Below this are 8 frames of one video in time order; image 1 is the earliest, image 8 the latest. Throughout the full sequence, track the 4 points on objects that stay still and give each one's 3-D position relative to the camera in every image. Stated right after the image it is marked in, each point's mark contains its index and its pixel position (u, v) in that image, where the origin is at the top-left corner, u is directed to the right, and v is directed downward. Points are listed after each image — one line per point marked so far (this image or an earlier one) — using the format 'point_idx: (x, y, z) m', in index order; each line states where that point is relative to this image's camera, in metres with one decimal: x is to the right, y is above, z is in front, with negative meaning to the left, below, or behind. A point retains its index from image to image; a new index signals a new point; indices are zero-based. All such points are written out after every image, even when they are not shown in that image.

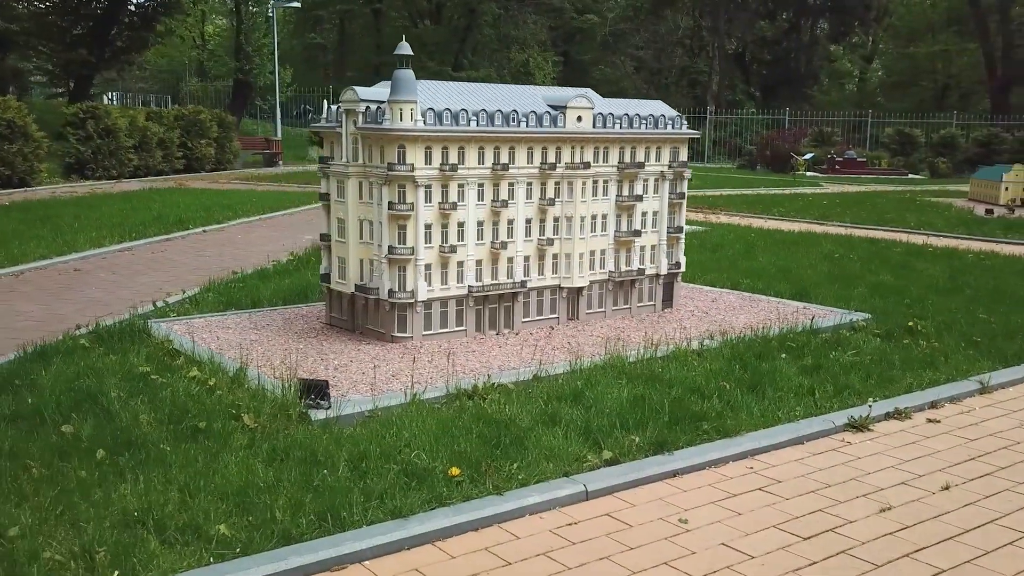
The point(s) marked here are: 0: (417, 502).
0: (-0.5, -1.1, +5.2) m
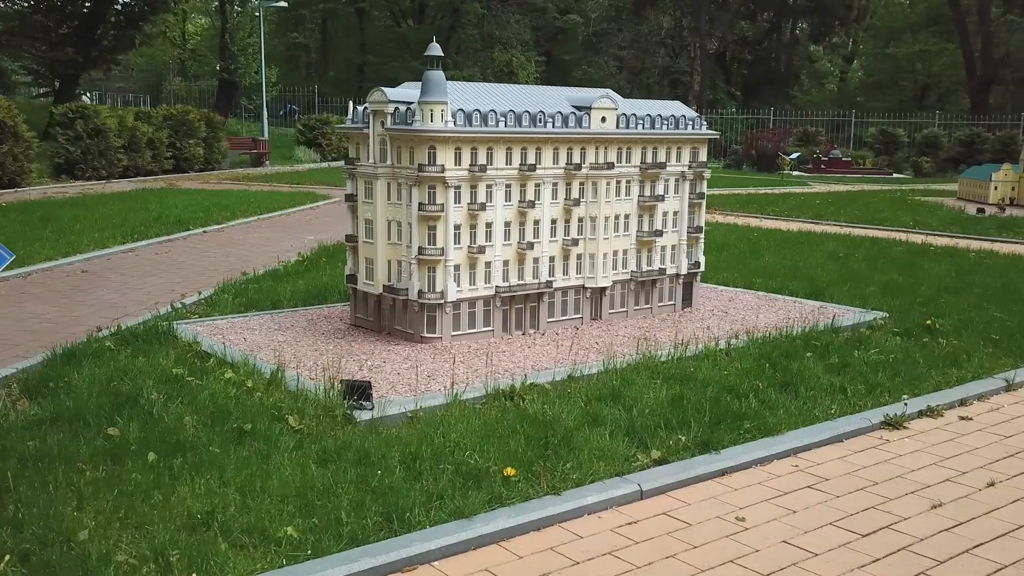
0: (-0.2, -1.1, +5.2) m
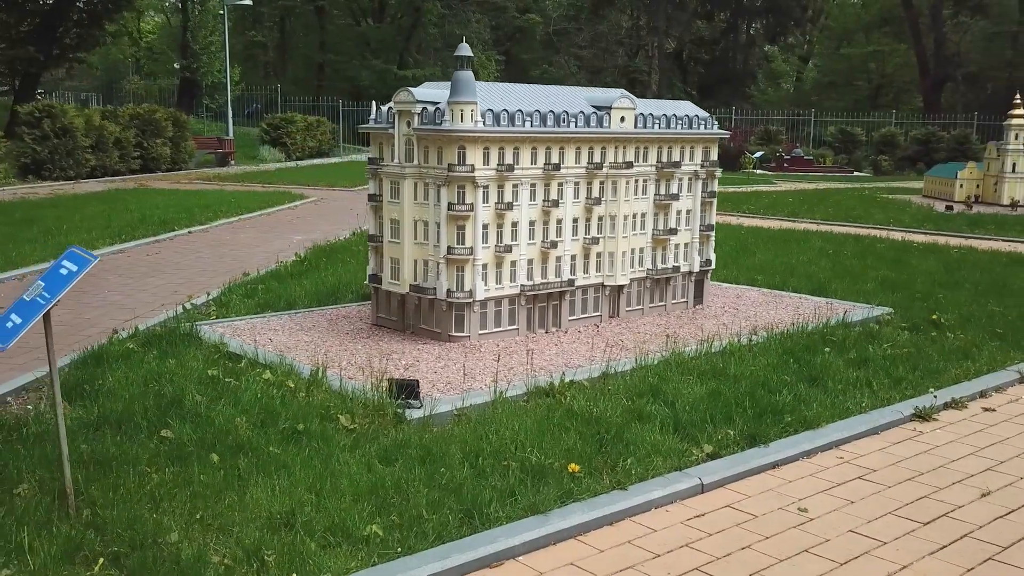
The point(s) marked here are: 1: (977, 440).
0: (+0.2, -1.1, +5.3) m
1: (+3.1, -1.0, +6.8) m
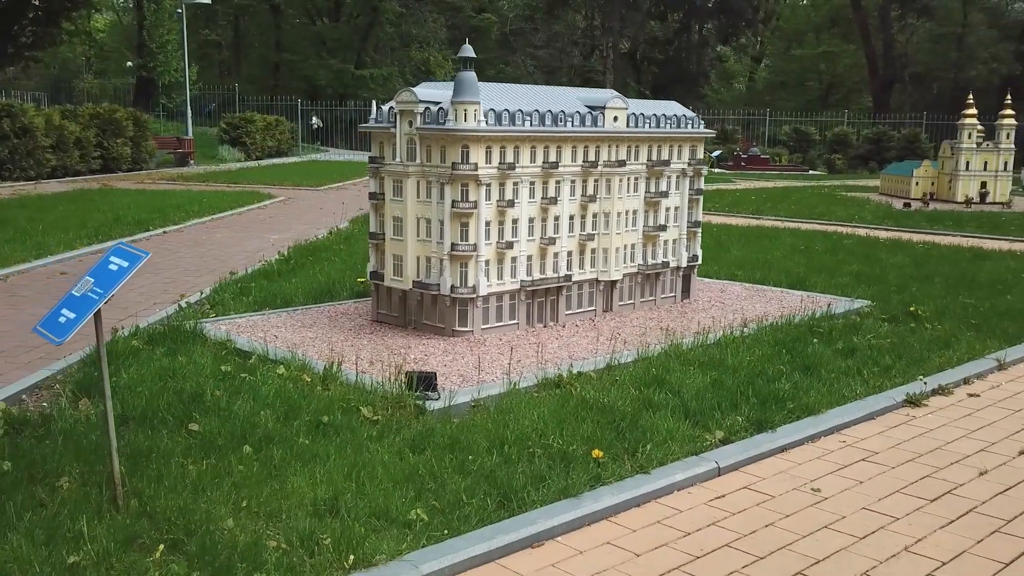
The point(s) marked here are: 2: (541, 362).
0: (+0.4, -1.0, +5.5) m
1: (+3.2, -1.0, +7.2) m
2: (+0.2, -0.6, +7.9) m
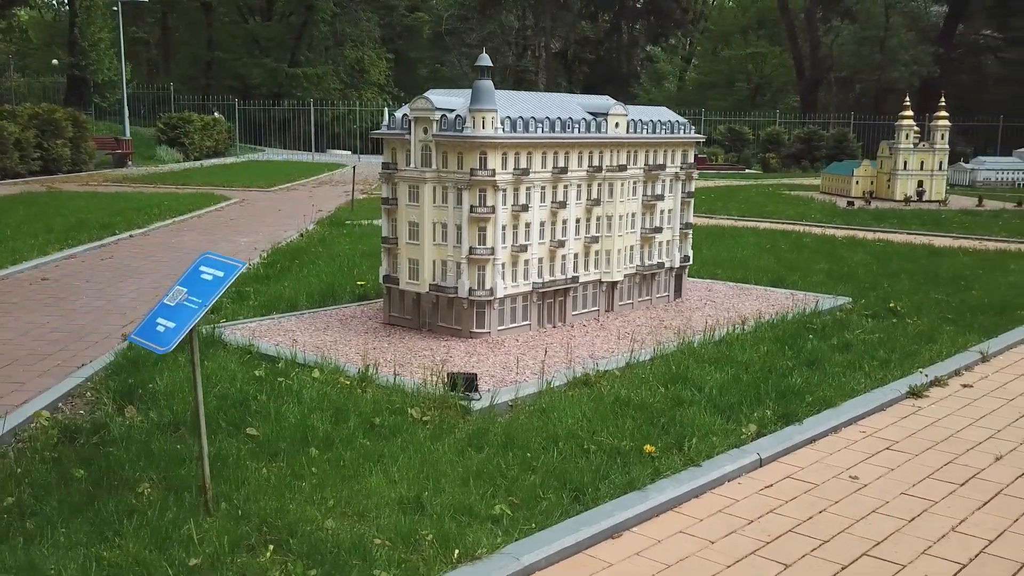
0: (+0.7, -1.1, +5.8) m
1: (+3.4, -0.9, +7.6) m
2: (+0.4, -0.6, +8.1) m
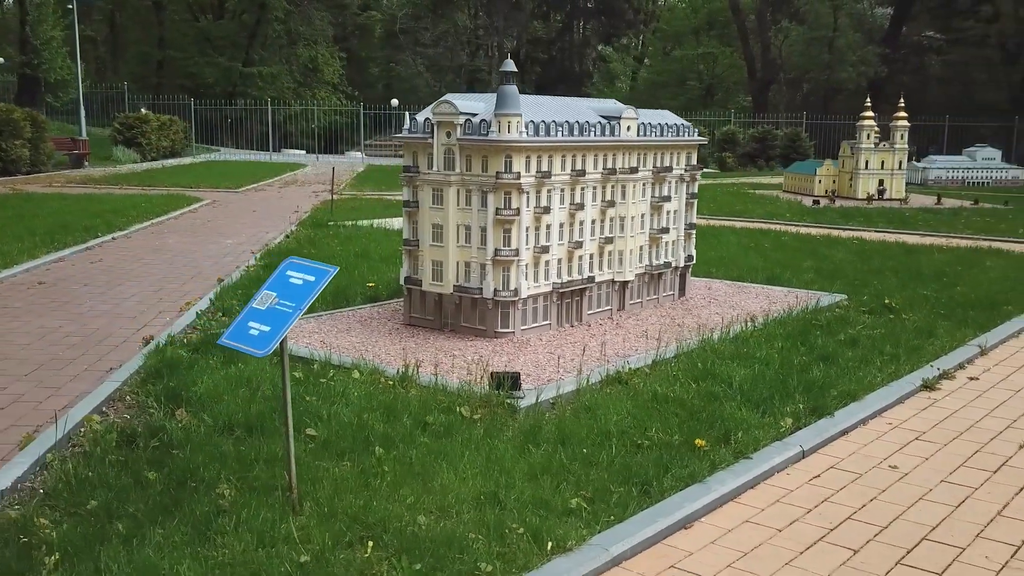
0: (+1.1, -1.1, +6.0) m
1: (+3.7, -0.9, +8.0) m
2: (+0.7, -0.6, +8.4) m
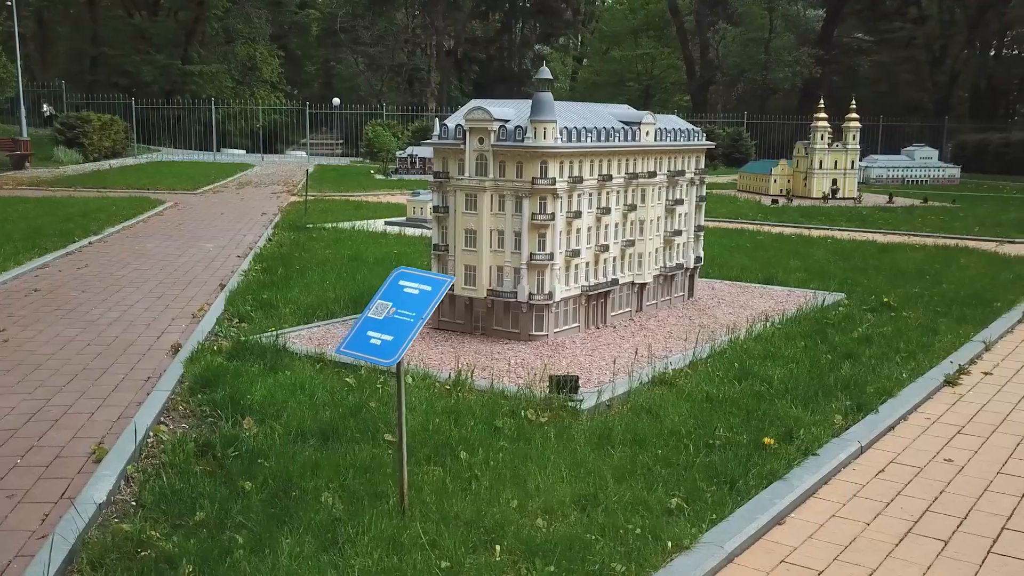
0: (+1.6, -1.1, +6.2) m
1: (+4.1, -0.9, +8.4) m
2: (+1.0, -0.6, +8.5) m
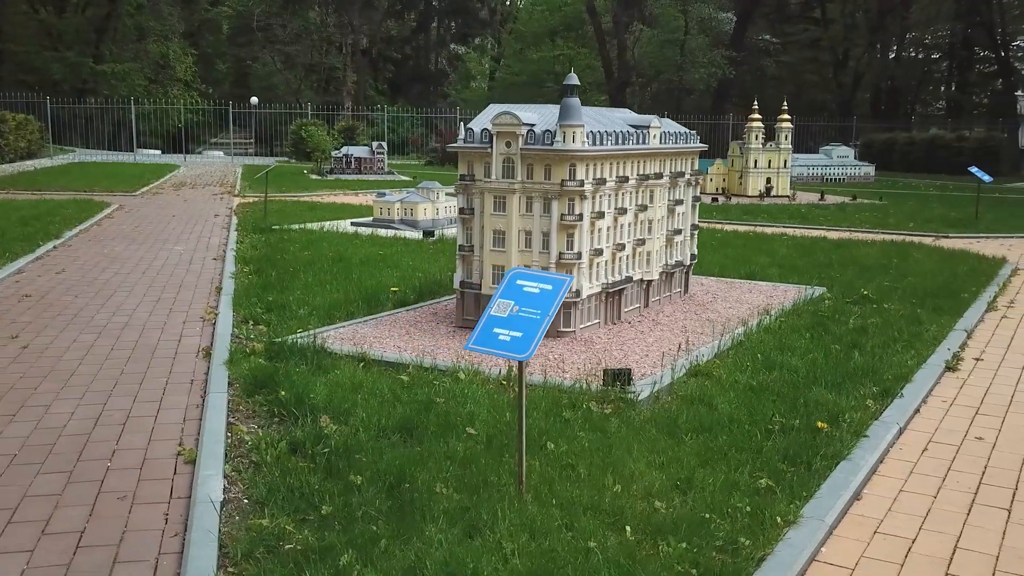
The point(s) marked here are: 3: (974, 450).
0: (+2.2, -1.1, +6.7) m
1: (+4.4, -0.8, +9.1) m
2: (+1.3, -0.6, +9.0) m
3: (+3.2, -1.1, +7.1) m
